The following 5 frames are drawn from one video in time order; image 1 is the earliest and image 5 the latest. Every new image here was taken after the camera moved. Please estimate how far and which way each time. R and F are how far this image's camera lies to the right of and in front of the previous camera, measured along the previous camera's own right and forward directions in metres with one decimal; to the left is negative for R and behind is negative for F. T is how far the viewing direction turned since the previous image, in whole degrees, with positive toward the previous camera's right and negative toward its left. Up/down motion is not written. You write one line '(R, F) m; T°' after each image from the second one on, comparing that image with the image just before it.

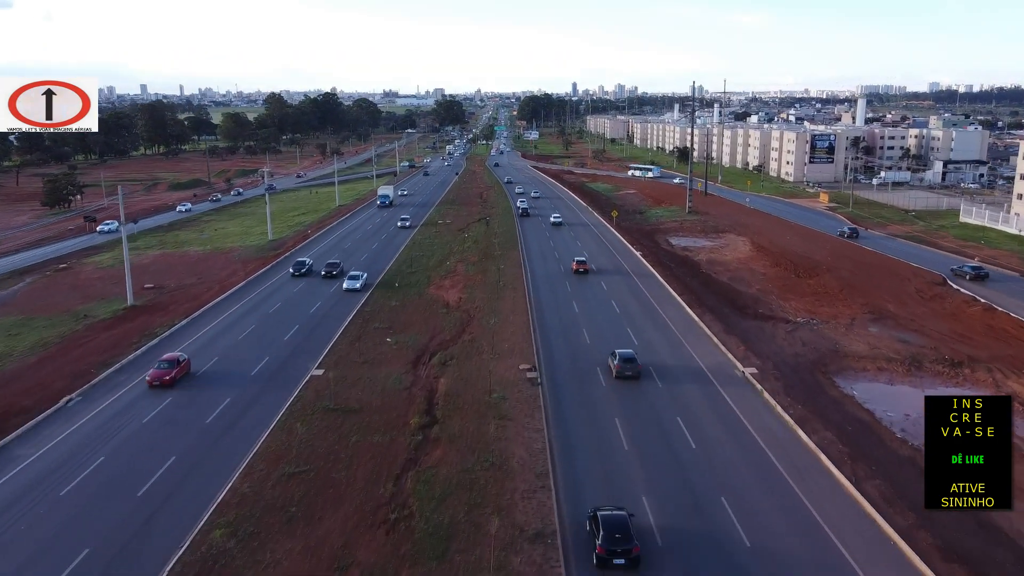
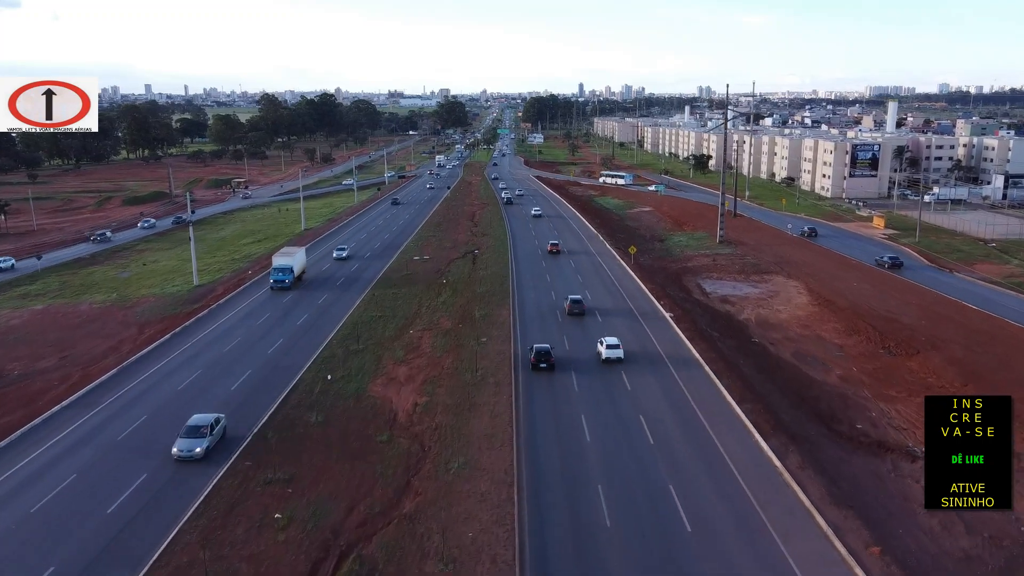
(+0.9, +13.4) m; 0°
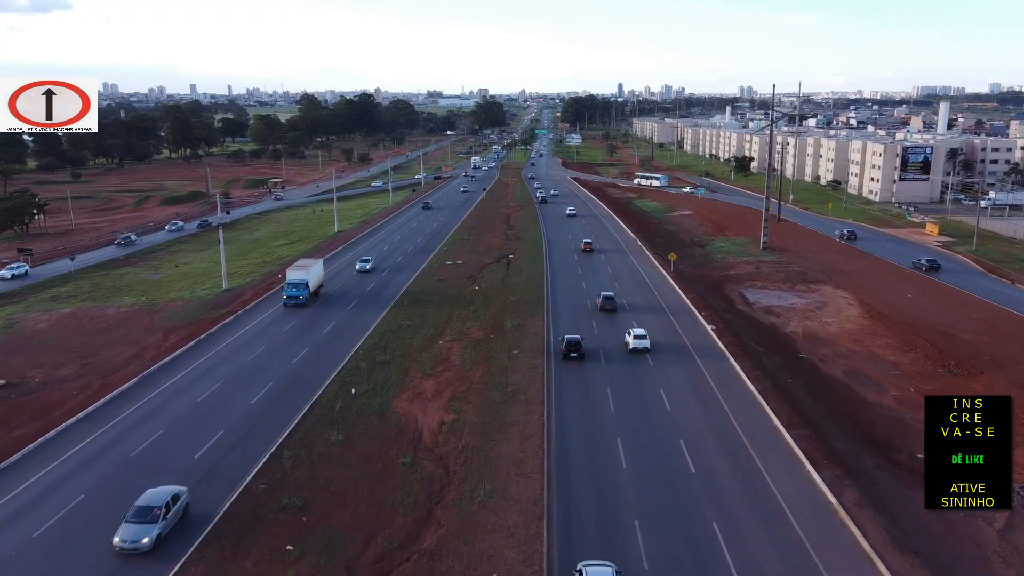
(+0.1, +1.6) m; -3°
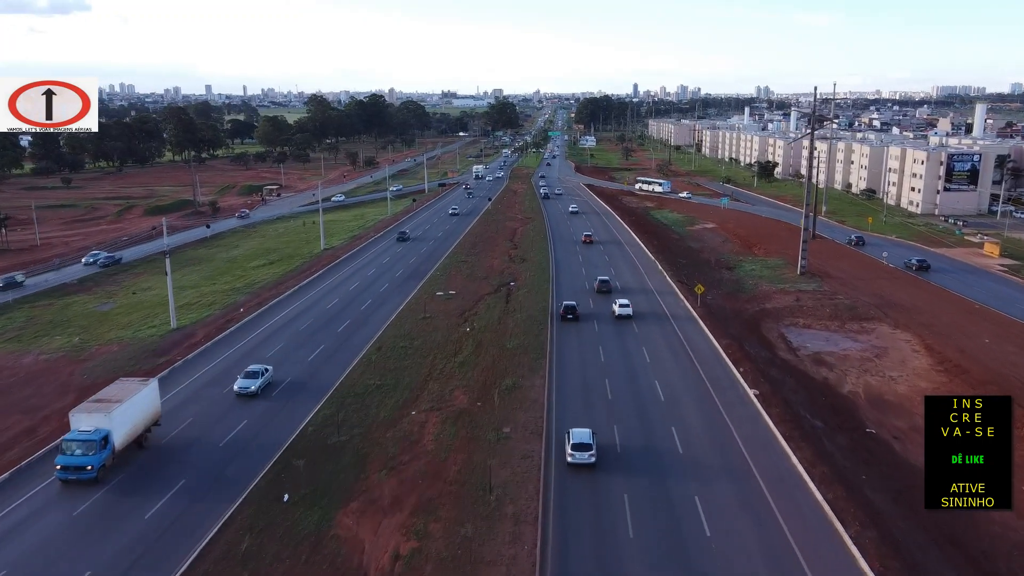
(+0.8, +7.5) m; -1°
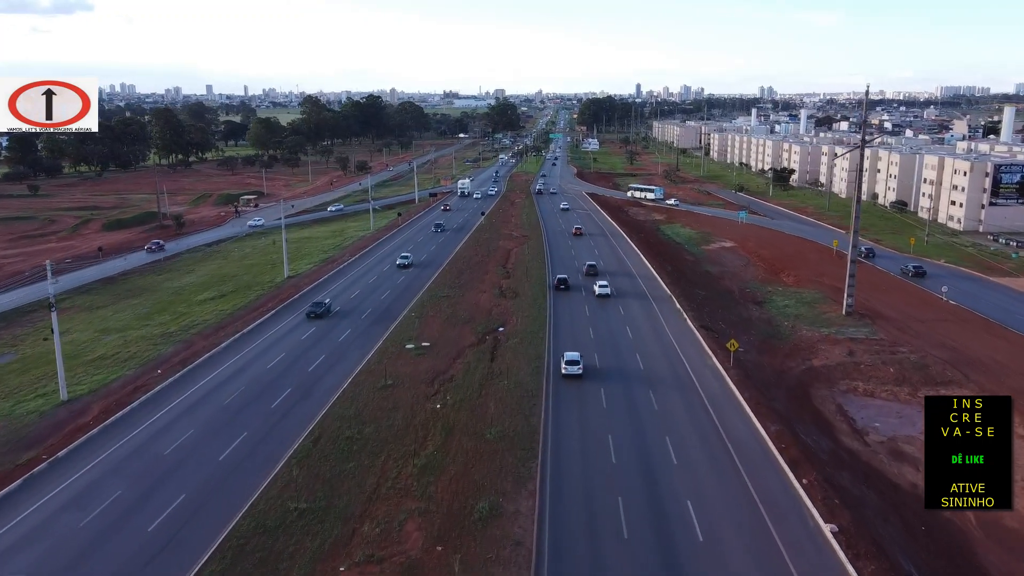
(+0.7, +9.0) m; 0°
